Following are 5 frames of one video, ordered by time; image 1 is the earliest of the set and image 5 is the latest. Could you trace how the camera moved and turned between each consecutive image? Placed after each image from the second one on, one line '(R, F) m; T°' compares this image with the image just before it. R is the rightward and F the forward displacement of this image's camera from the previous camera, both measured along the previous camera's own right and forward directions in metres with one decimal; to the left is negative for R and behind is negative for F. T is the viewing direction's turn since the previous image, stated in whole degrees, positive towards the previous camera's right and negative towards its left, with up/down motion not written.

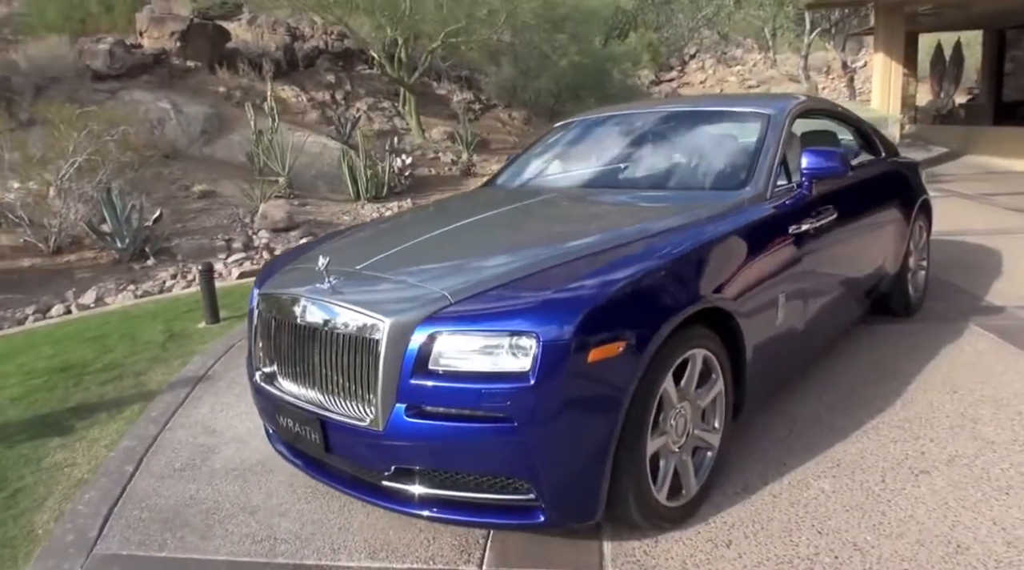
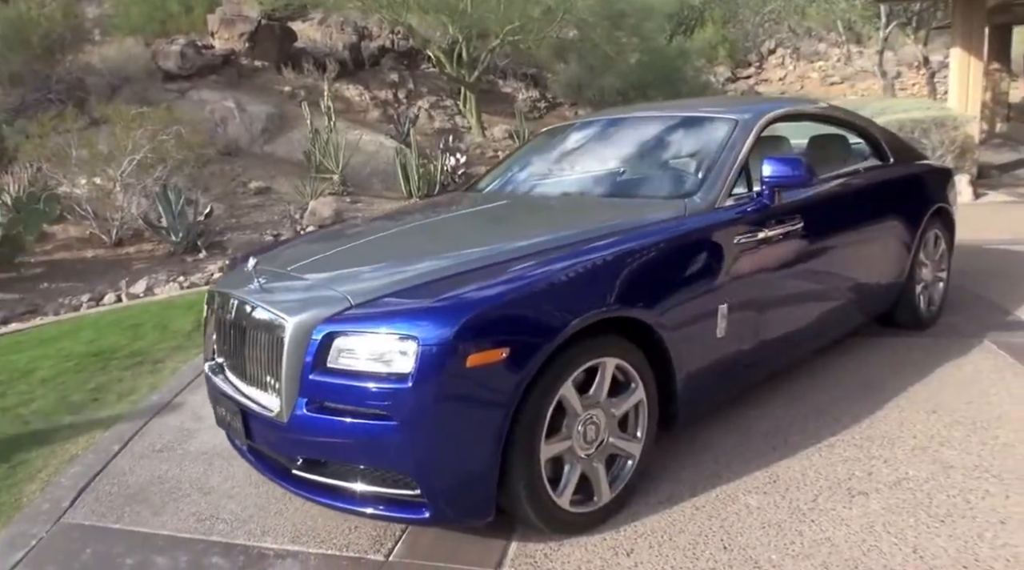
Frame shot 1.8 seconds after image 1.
(+0.6, 0.0) m; -7°
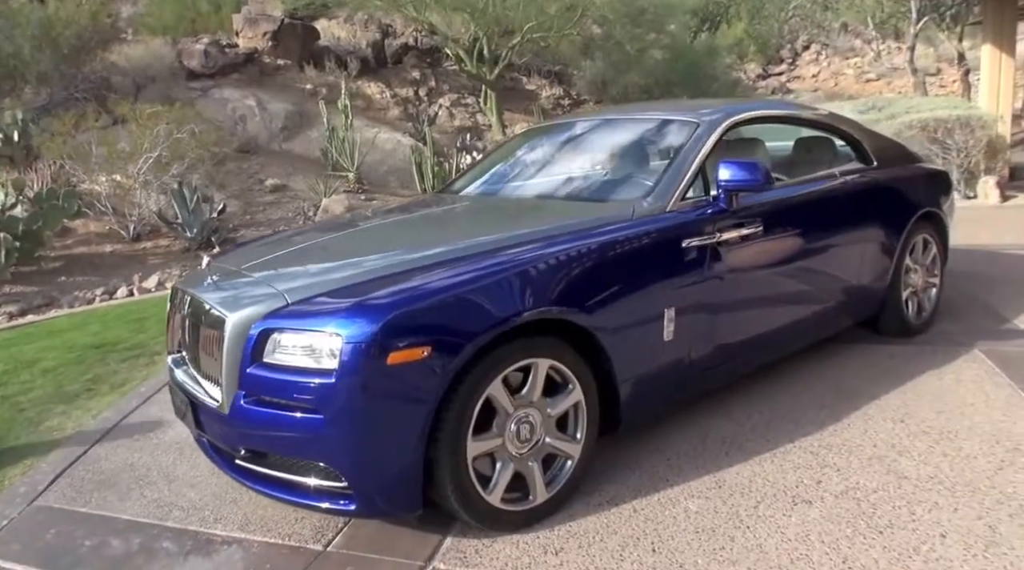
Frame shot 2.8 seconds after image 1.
(+0.4, 0.0) m; -3°
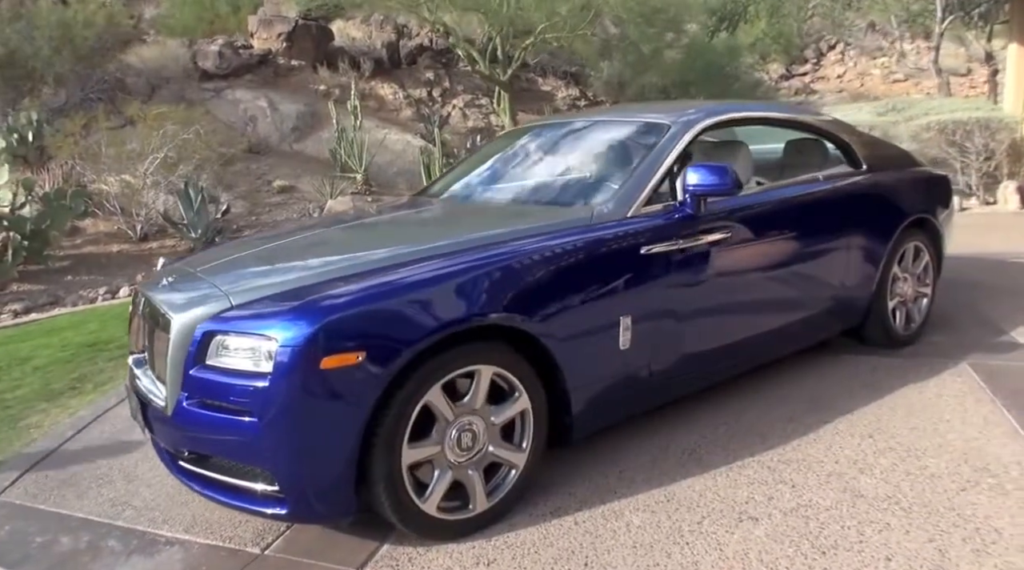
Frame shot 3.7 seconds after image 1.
(+0.3, 0.0) m; -2°
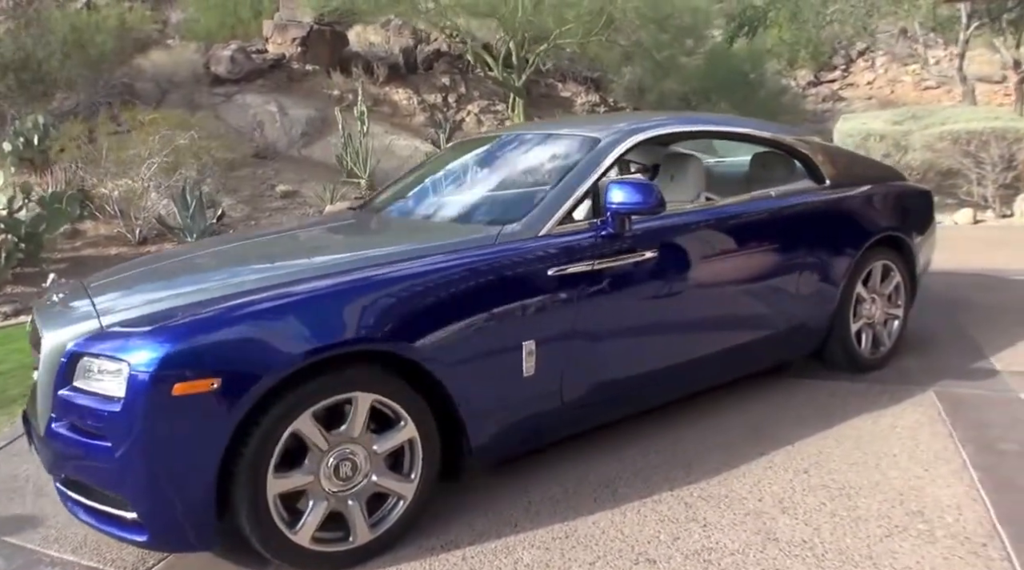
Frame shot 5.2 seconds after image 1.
(+0.5, +0.1) m; -3°
